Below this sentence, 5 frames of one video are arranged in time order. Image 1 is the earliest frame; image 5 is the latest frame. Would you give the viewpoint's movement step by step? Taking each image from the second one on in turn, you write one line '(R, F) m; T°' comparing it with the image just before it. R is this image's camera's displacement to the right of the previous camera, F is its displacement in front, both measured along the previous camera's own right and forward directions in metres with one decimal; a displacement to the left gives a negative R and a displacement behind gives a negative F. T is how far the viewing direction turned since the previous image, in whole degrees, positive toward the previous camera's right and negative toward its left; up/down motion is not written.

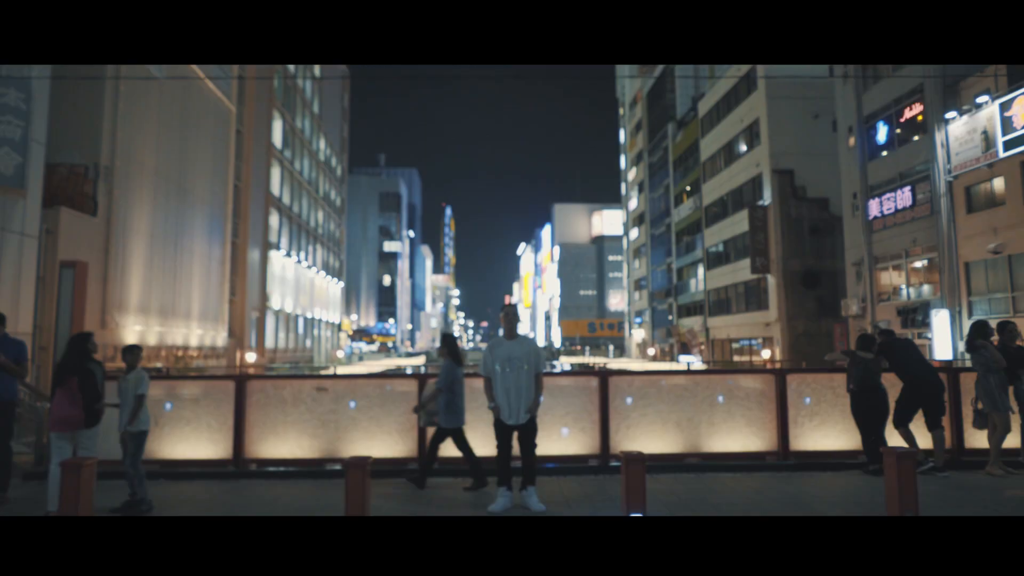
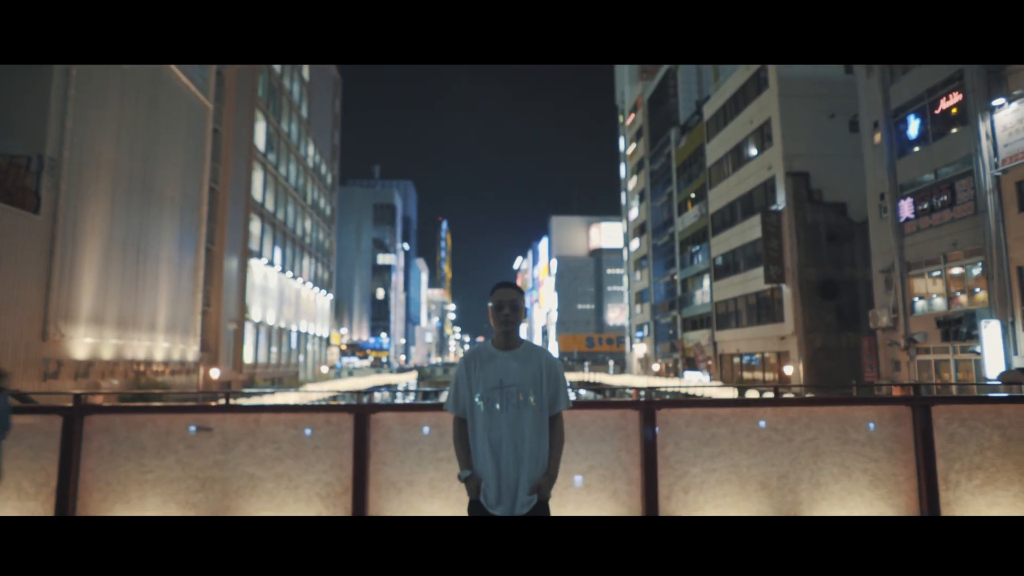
(0.0, +2.7) m; 0°
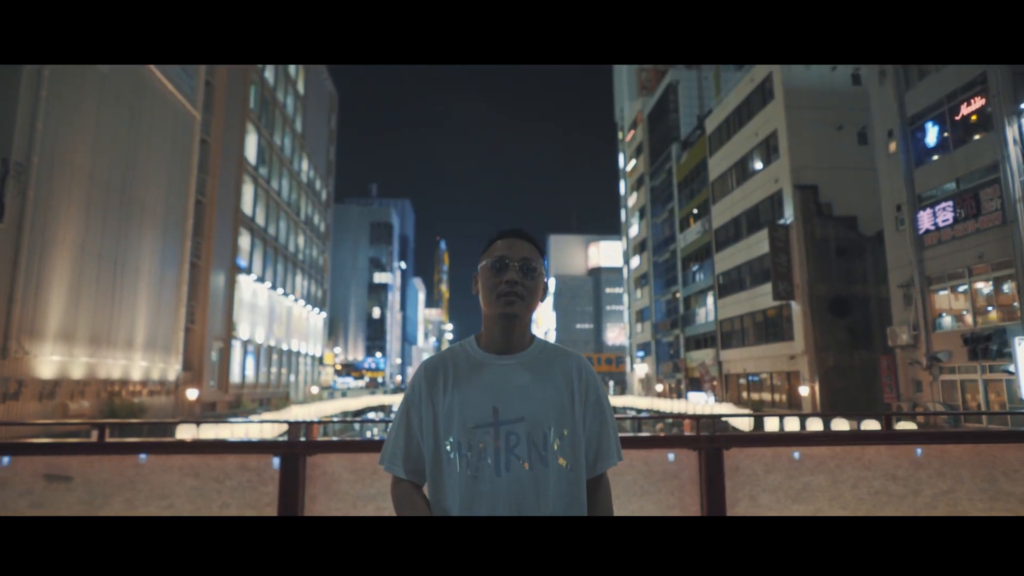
(0.0, +1.5) m; 0°
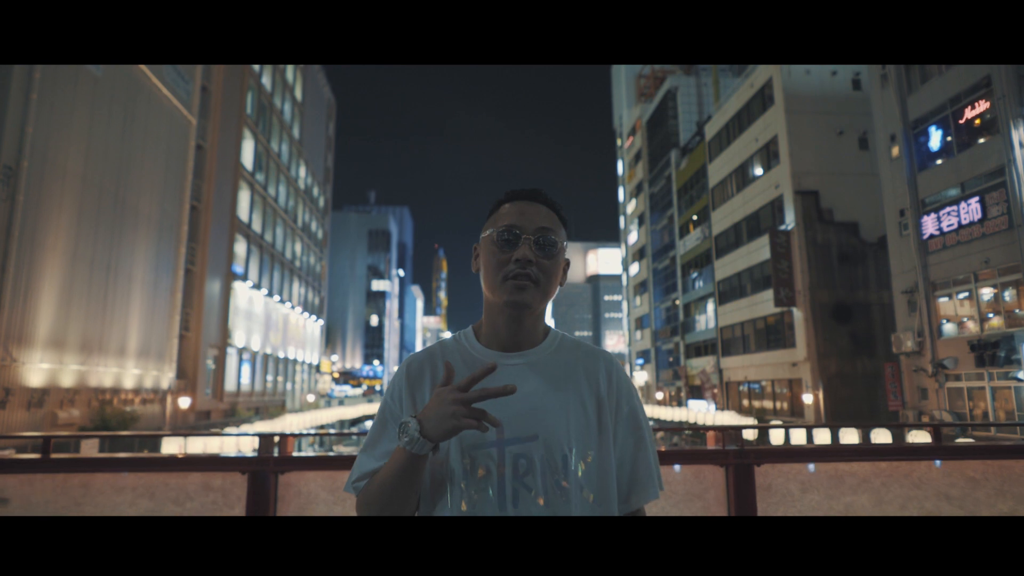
(0.0, +0.4) m; 0°
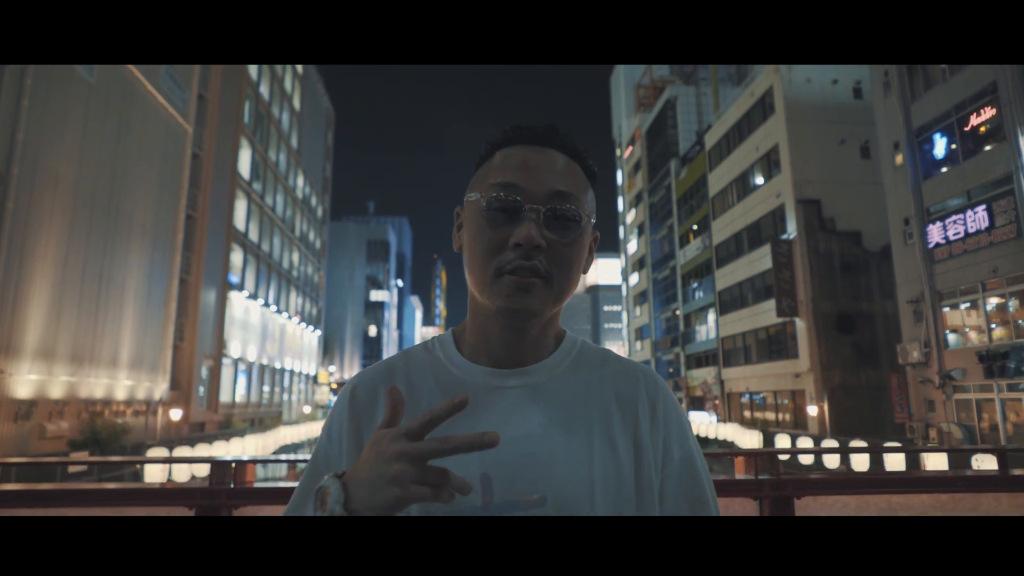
(0.0, +0.4) m; 0°
